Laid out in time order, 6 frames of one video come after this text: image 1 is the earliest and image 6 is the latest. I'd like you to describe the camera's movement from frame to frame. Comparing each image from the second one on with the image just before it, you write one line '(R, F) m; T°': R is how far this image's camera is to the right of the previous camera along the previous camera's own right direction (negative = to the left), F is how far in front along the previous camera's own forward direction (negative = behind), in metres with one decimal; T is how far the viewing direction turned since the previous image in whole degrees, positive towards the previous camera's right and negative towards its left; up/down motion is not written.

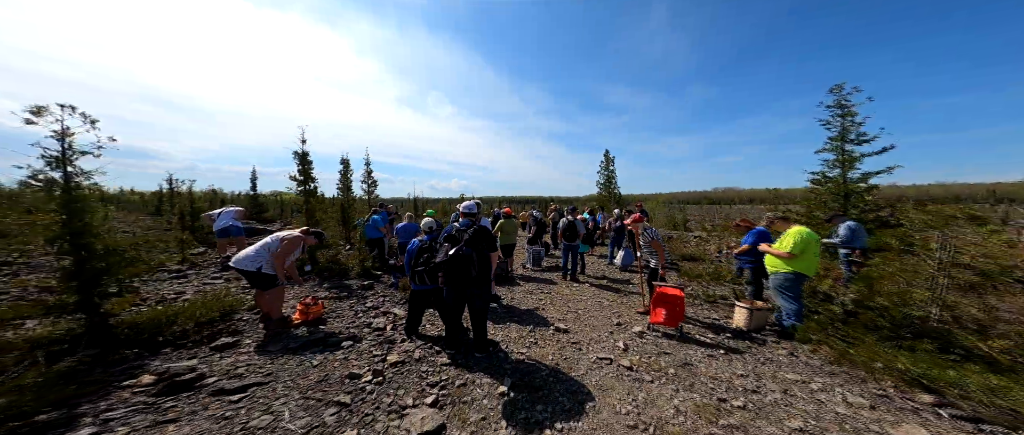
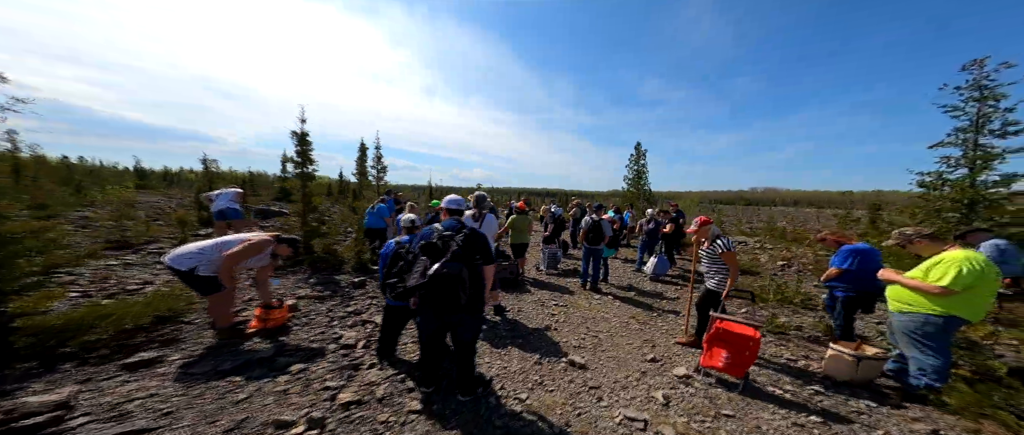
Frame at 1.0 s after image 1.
(+0.2, +1.2) m; -5°
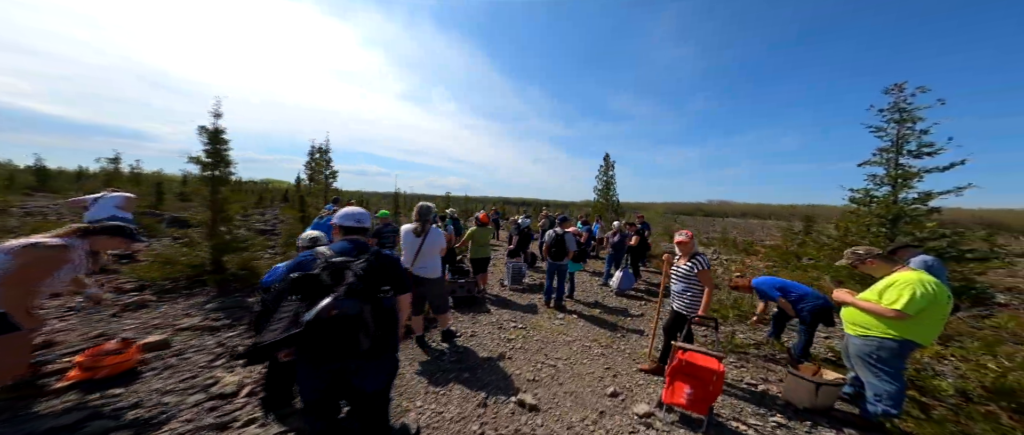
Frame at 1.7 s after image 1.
(+0.4, +0.5) m; +5°
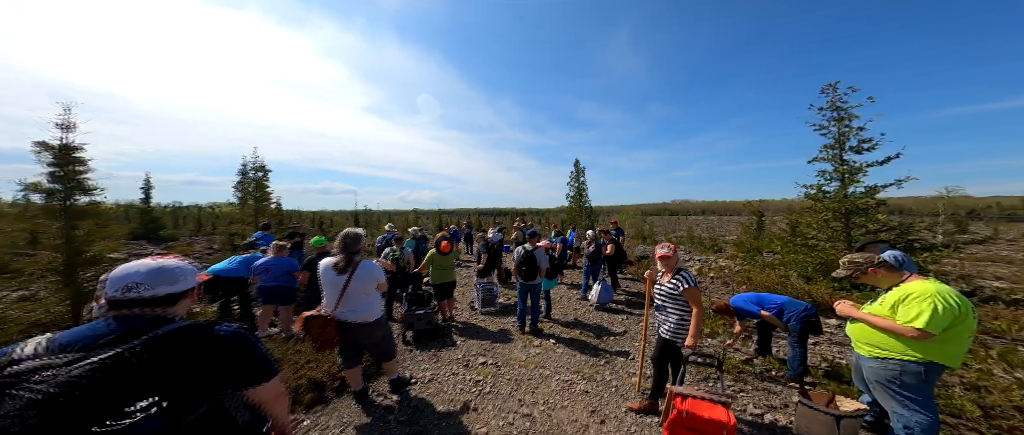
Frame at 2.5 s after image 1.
(+0.3, +0.8) m; +5°
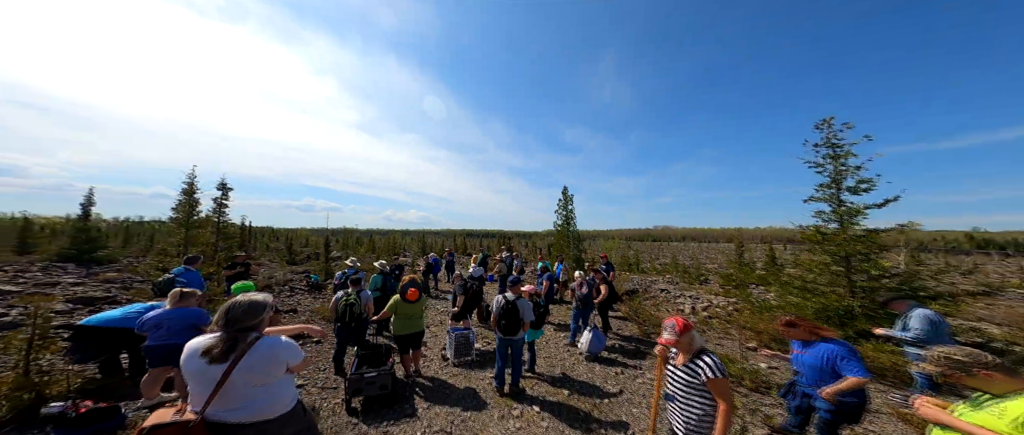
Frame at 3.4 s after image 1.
(+0.1, +0.9) m; +3°
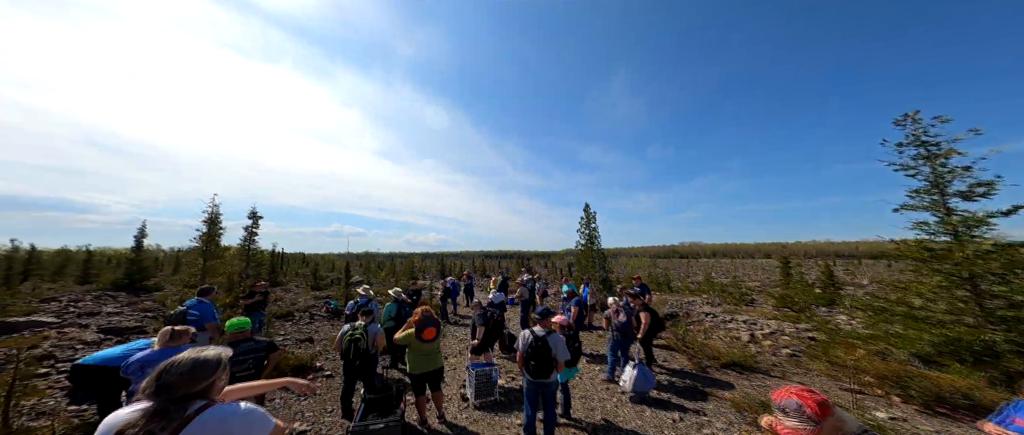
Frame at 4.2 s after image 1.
(-0.1, +0.7) m; -4°
